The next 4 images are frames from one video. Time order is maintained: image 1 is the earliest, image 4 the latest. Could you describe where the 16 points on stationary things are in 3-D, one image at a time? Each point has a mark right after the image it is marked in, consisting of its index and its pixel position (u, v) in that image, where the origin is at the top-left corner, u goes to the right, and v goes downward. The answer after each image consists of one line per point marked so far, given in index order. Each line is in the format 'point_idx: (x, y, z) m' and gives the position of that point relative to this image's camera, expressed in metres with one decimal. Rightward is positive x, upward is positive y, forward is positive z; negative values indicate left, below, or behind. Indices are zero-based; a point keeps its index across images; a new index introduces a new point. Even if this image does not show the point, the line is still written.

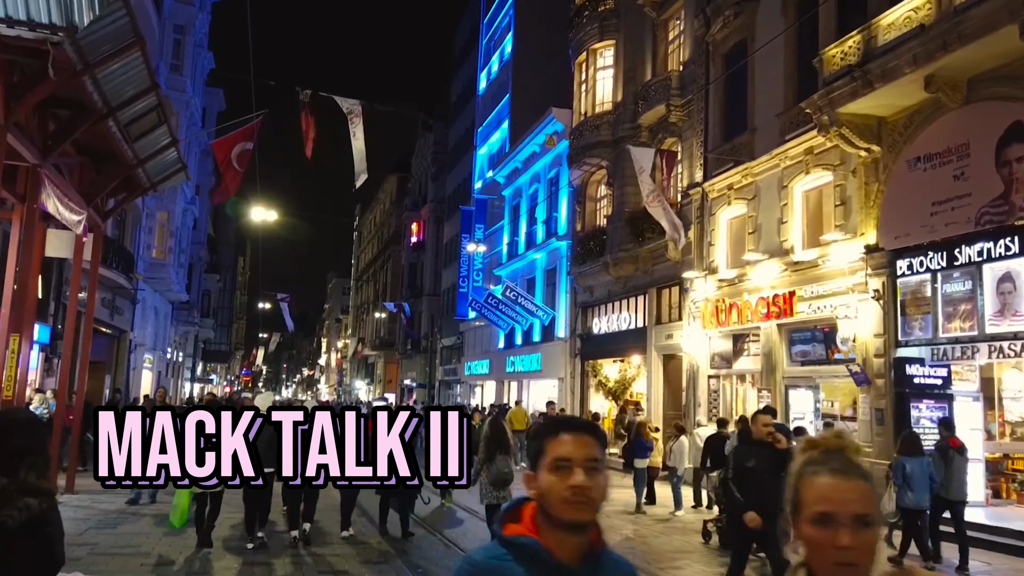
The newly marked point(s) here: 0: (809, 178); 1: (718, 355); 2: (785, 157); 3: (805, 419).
0: (+5.9, +2.2, +16.3) m
1: (+4.8, -1.6, +19.2) m
2: (+5.6, +2.7, +16.9) m
3: (+5.8, -2.6, +16.3) m
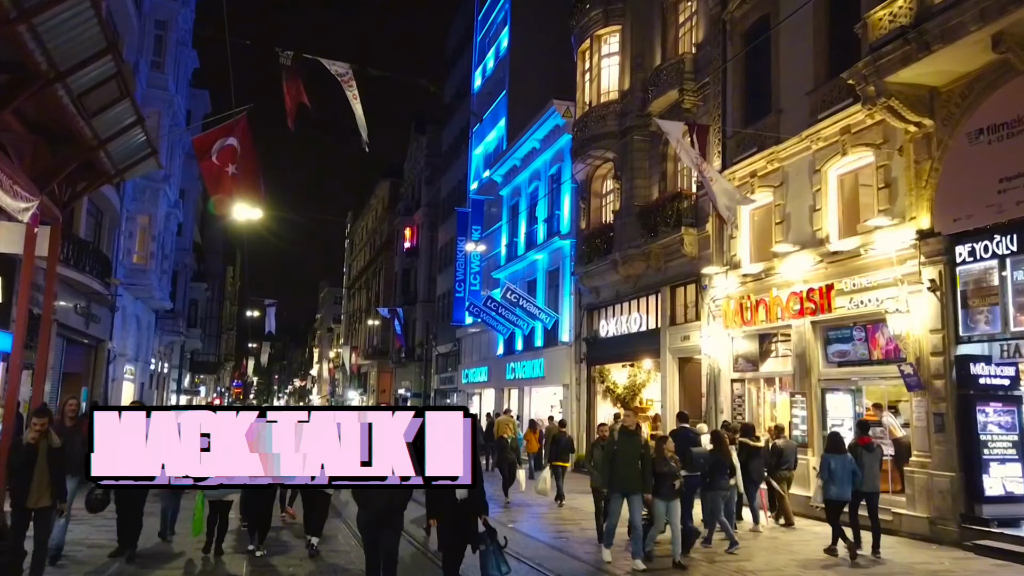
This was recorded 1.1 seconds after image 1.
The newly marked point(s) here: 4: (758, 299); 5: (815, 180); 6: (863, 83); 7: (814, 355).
0: (+6.0, +2.3, +14.8) m
1: (+4.9, -1.5, +17.7) m
2: (+5.7, +2.8, +15.4) m
3: (+5.9, -2.5, +14.8) m
4: (+5.0, -0.2, +16.8) m
5: (+5.7, +2.0, +15.6) m
6: (+5.5, +3.2, +12.9) m
7: (+5.6, -1.2, +15.3) m
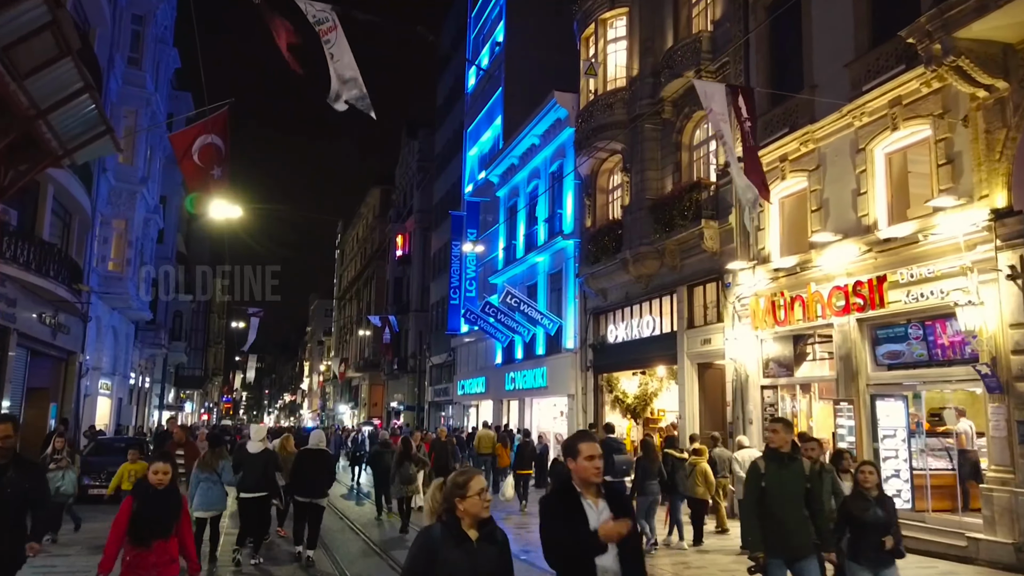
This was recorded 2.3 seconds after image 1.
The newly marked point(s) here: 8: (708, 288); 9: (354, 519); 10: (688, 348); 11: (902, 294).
0: (+6.1, +2.4, +13.2) m
1: (+5.1, -1.4, +16.0) m
2: (+5.8, +2.9, +13.7) m
3: (+6.1, -2.3, +13.0) m
4: (+5.1, -0.1, +15.1) m
5: (+5.8, +2.1, +13.9) m
6: (+5.6, +3.3, +11.2) m
7: (+5.8, -1.1, +13.6) m
8: (+4.4, 0.0, +18.6) m
9: (-3.3, -4.8, +17.2) m
10: (+4.1, -1.4, +19.1) m
11: (+6.0, -0.1, +12.7) m
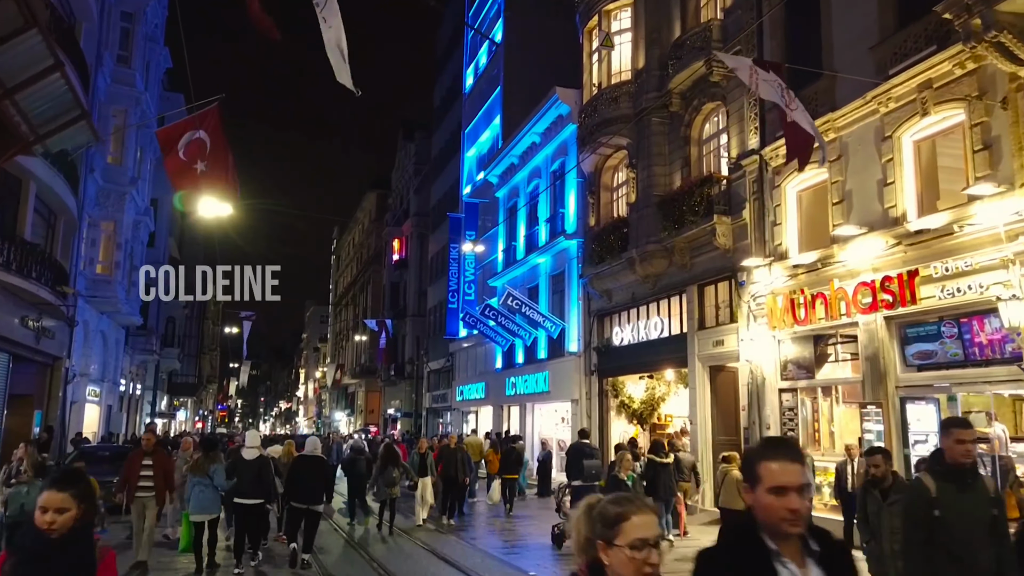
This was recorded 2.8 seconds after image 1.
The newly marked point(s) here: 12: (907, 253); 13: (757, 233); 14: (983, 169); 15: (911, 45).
0: (+6.2, +2.5, +12.4) m
1: (+5.1, -1.4, +15.1) m
2: (+5.9, +3.0, +12.9) m
3: (+6.2, -2.3, +12.2) m
4: (+5.2, -0.1, +14.3) m
5: (+5.9, +2.2, +13.1) m
6: (+5.7, +3.4, +10.4) m
7: (+5.9, -1.1, +12.8) m
8: (+4.5, 0.0, +17.8) m
9: (-3.2, -4.8, +16.3) m
10: (+4.1, -1.4, +18.3) m
11: (+6.1, 0.0, +11.9) m
12: (+5.9, +0.5, +12.4) m
13: (+4.8, +1.1, +16.1) m
14: (+6.4, +1.6, +11.2) m
15: (+6.1, +3.7, +12.5) m
